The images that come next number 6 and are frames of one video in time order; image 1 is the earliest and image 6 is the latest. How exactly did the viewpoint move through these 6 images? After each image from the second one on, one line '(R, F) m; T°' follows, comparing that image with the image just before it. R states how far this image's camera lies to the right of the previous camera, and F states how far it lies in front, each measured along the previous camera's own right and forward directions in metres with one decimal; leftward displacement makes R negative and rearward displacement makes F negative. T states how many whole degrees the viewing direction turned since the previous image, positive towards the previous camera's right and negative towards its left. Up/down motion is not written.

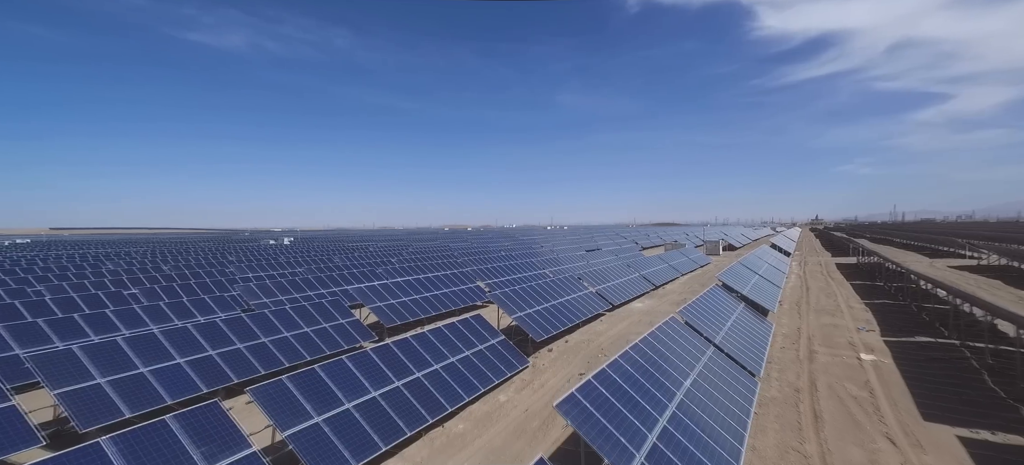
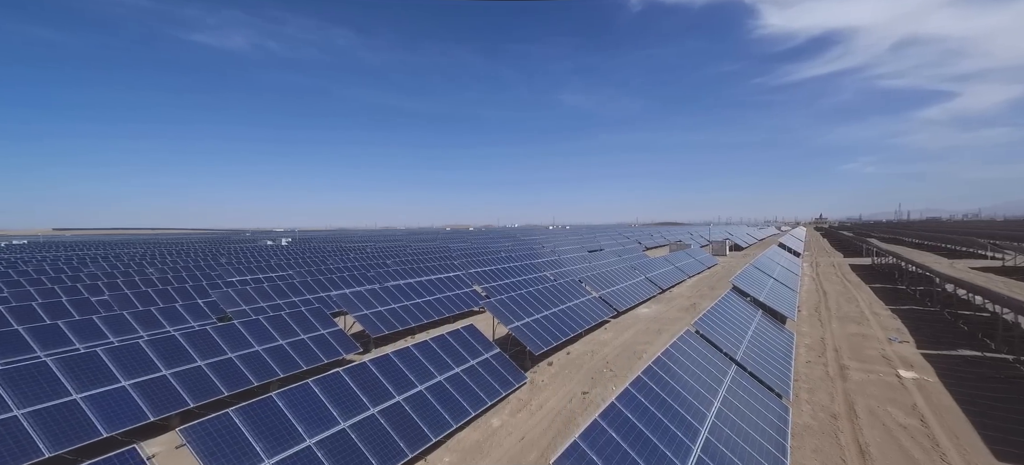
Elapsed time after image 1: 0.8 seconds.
(+0.2, +1.4) m; 0°
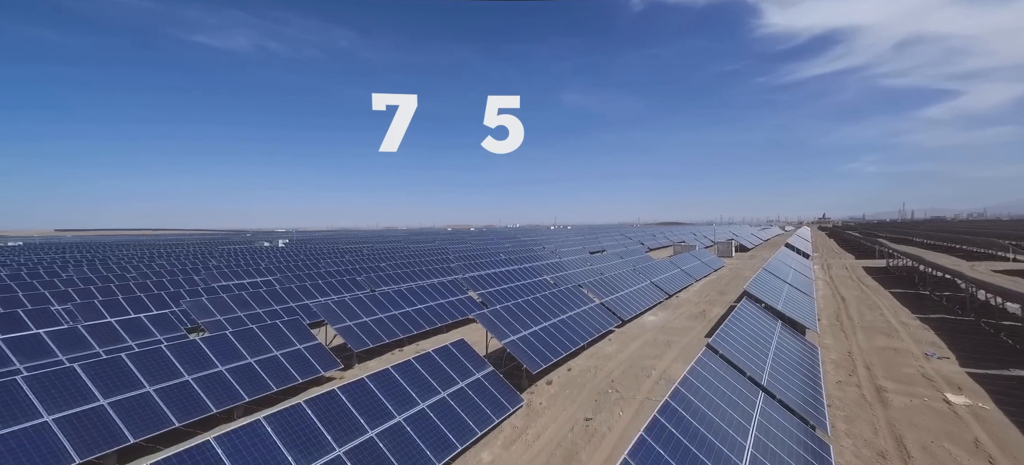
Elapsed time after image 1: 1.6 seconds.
(+0.2, +1.4) m; 0°
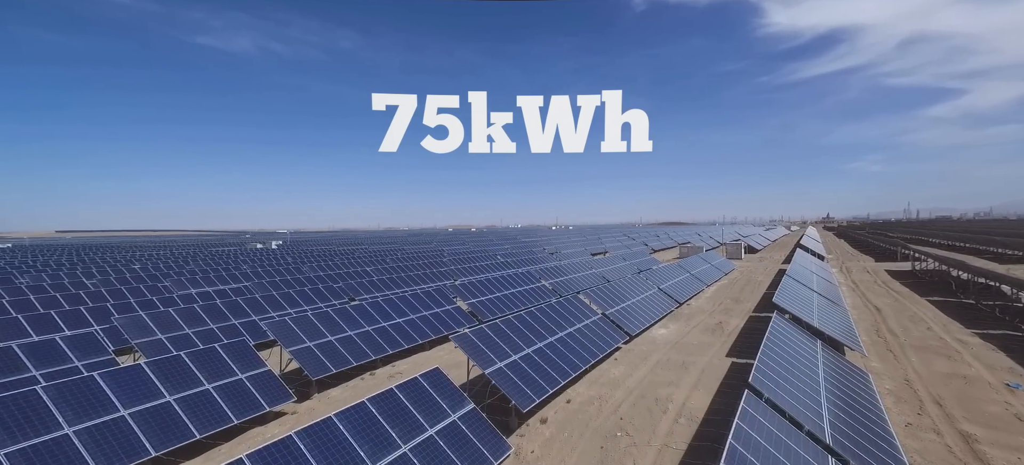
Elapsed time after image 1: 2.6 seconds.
(+0.4, +2.4) m; 0°
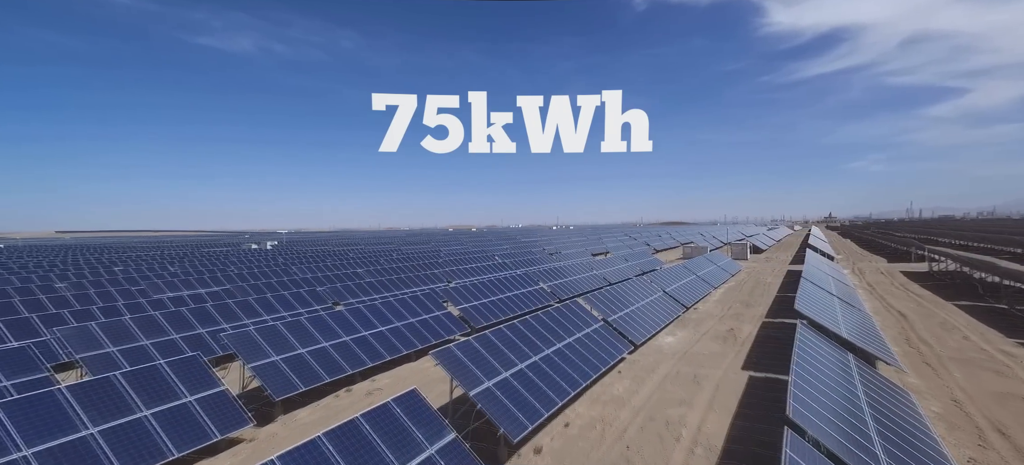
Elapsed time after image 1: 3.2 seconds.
(+0.3, +1.5) m; 0°
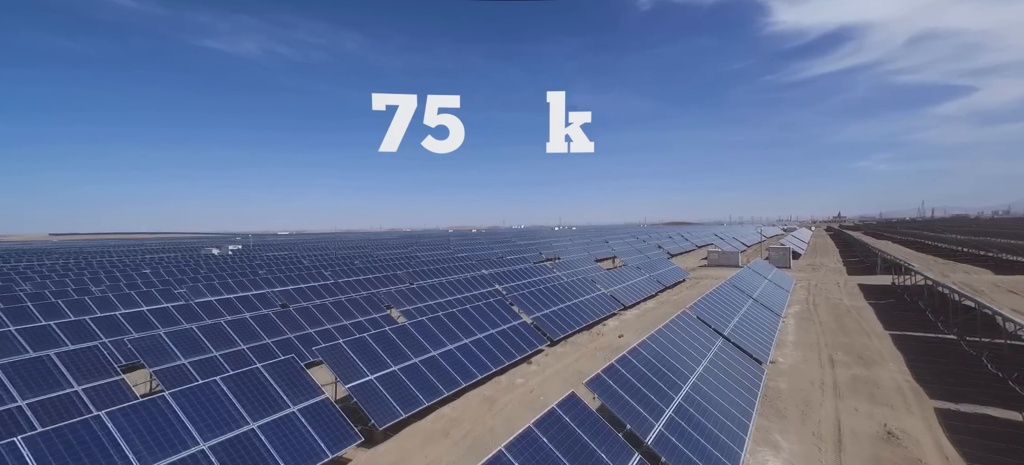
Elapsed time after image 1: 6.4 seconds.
(+1.4, +9.5) m; 0°
